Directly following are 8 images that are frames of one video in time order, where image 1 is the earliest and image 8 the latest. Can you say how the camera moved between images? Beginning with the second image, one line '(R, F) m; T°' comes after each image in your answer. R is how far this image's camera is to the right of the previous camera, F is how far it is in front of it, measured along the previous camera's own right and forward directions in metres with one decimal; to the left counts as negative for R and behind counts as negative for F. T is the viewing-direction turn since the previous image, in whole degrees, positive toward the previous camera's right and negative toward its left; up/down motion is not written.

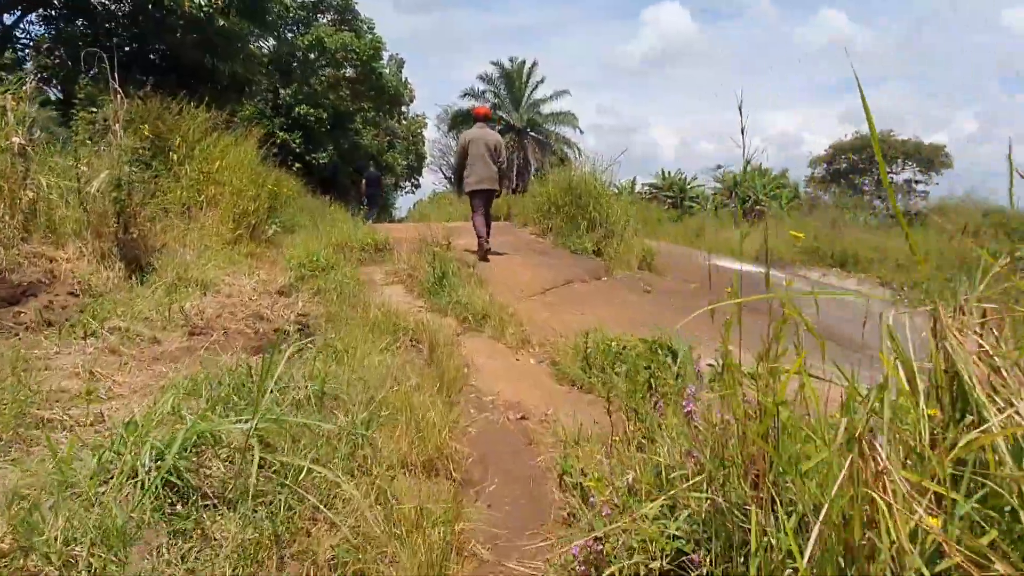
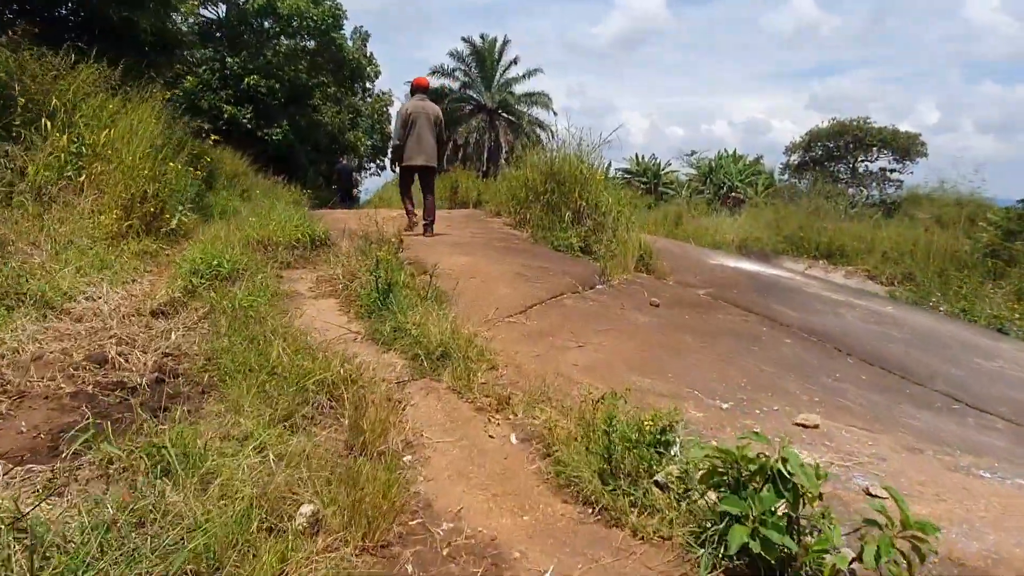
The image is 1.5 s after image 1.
(0.0, +1.4) m; +2°
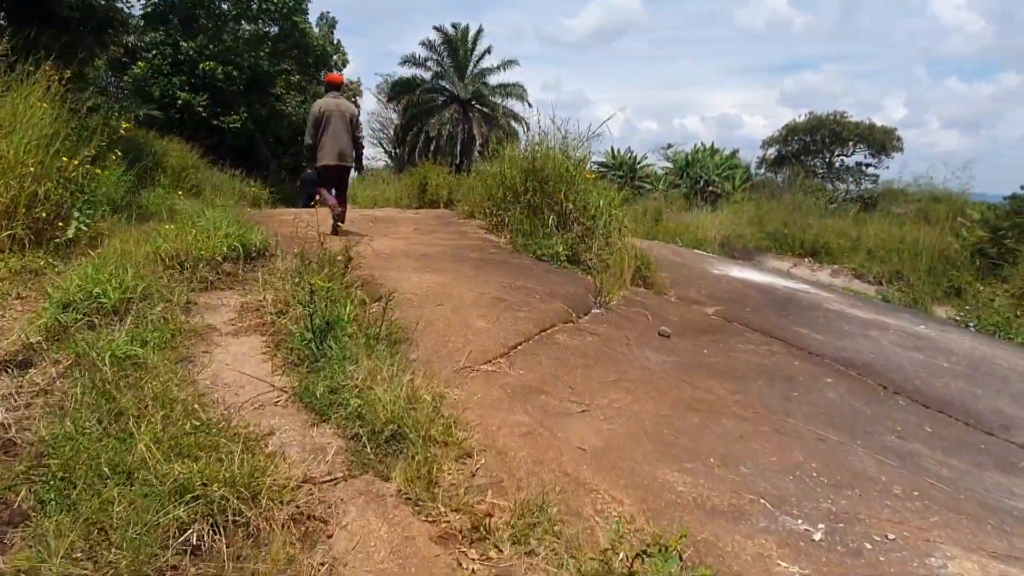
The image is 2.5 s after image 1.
(0.0, +1.0) m; +2°
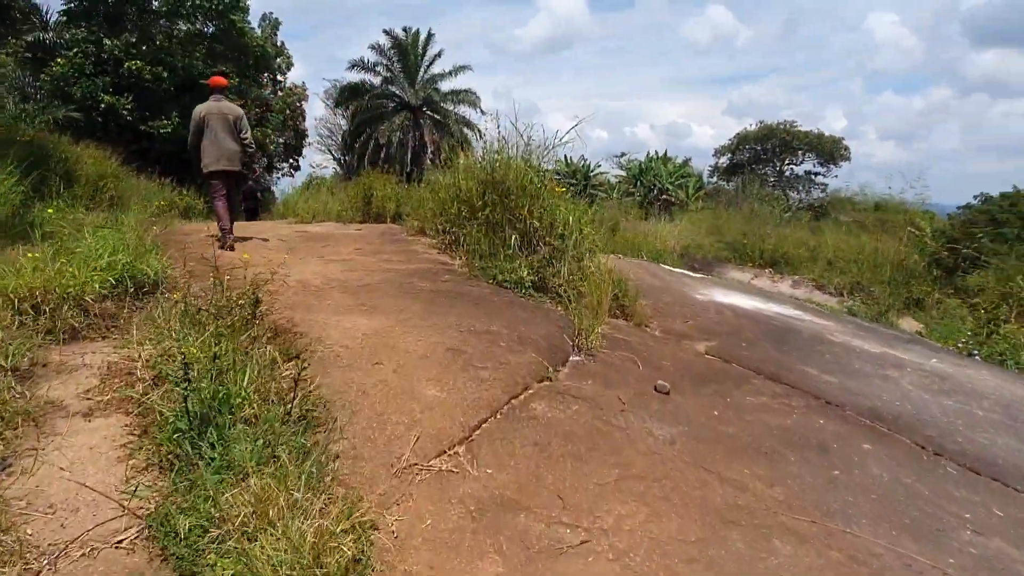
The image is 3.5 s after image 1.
(0.0, +0.9) m; +4°
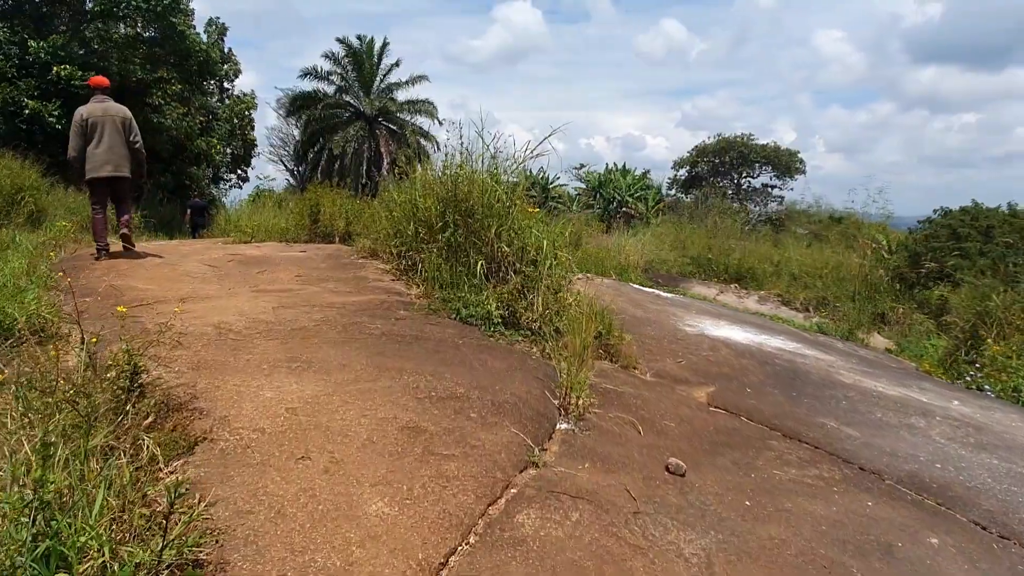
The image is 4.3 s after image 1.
(0.0, +0.7) m; +3°
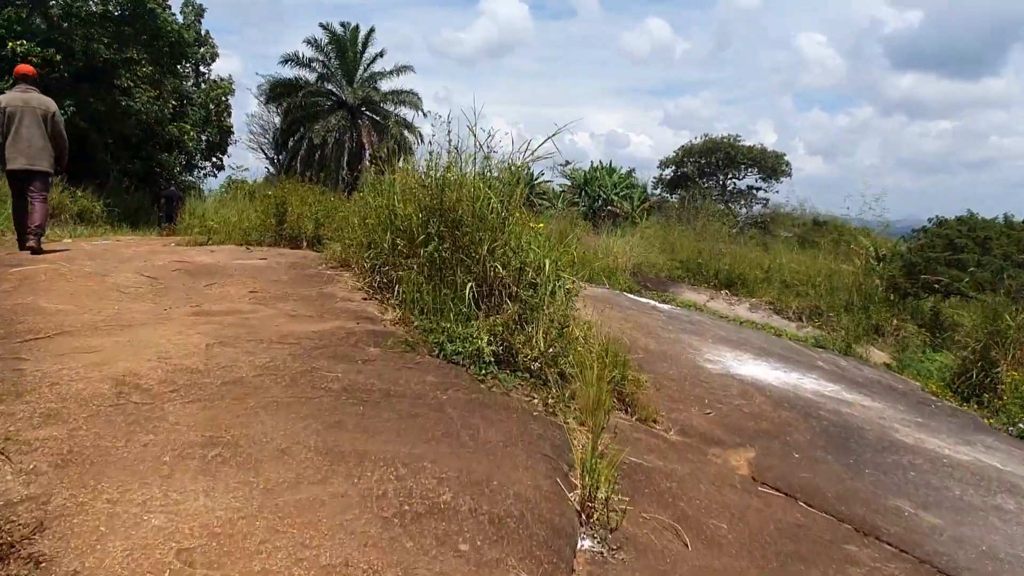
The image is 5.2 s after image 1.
(-0.1, +0.8) m; +1°
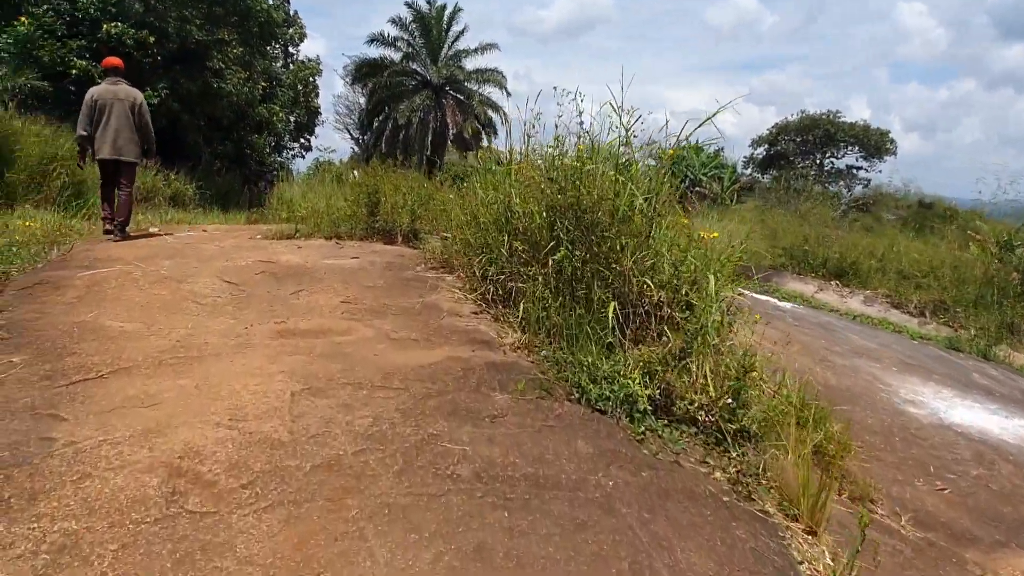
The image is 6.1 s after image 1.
(-0.3, +0.8) m; -6°
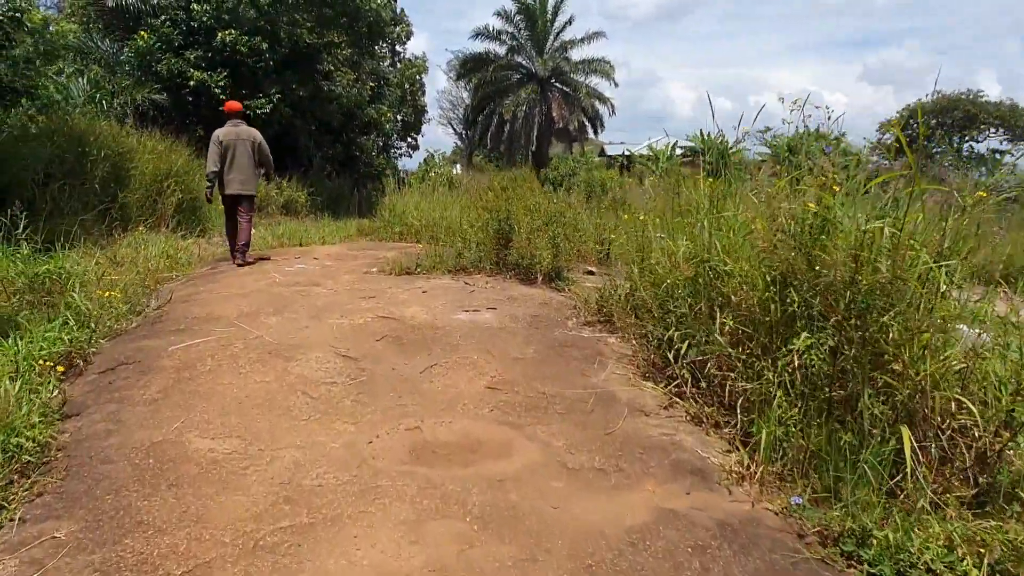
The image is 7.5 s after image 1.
(-0.4, +1.0) m; -8°
